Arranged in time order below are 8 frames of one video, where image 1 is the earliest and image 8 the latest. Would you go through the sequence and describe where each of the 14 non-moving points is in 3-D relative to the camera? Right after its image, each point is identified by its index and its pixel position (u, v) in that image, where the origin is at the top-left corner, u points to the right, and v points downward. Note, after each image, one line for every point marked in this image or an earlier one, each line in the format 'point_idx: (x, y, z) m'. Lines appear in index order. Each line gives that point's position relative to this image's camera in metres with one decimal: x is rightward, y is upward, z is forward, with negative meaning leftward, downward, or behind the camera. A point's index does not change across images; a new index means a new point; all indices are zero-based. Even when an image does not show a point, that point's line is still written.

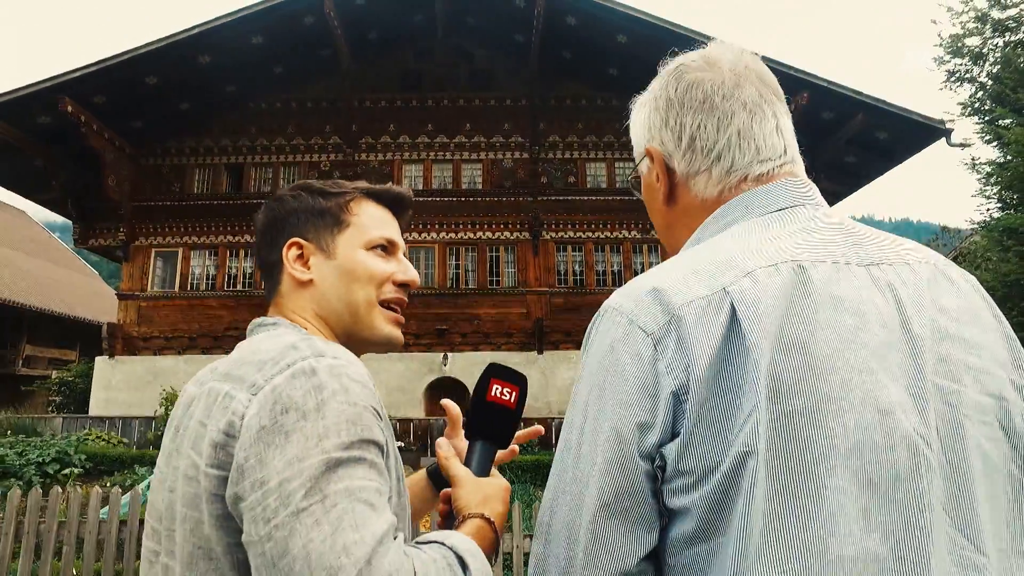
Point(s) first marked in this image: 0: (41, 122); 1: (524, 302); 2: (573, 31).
0: (-10.3, +3.7, +13.5) m
1: (+0.3, -0.3, +14.0) m
2: (+1.4, +5.8, +13.9) m
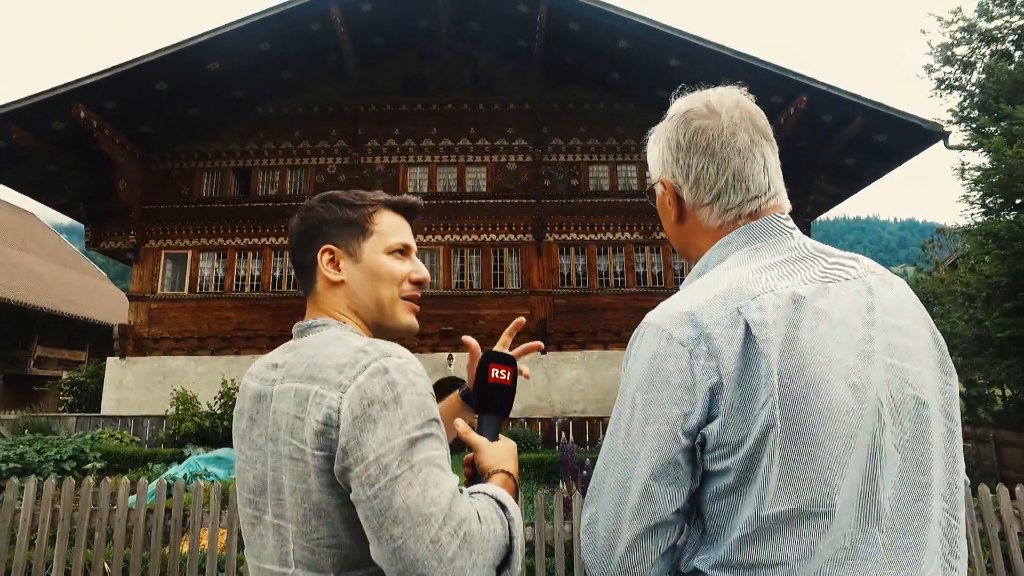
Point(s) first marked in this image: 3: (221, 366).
0: (-10.3, +3.6, +13.8) m
1: (+0.4, -0.3, +14.2) m
2: (+1.5, +5.8, +14.1) m
3: (-6.7, -1.8, +14.0) m
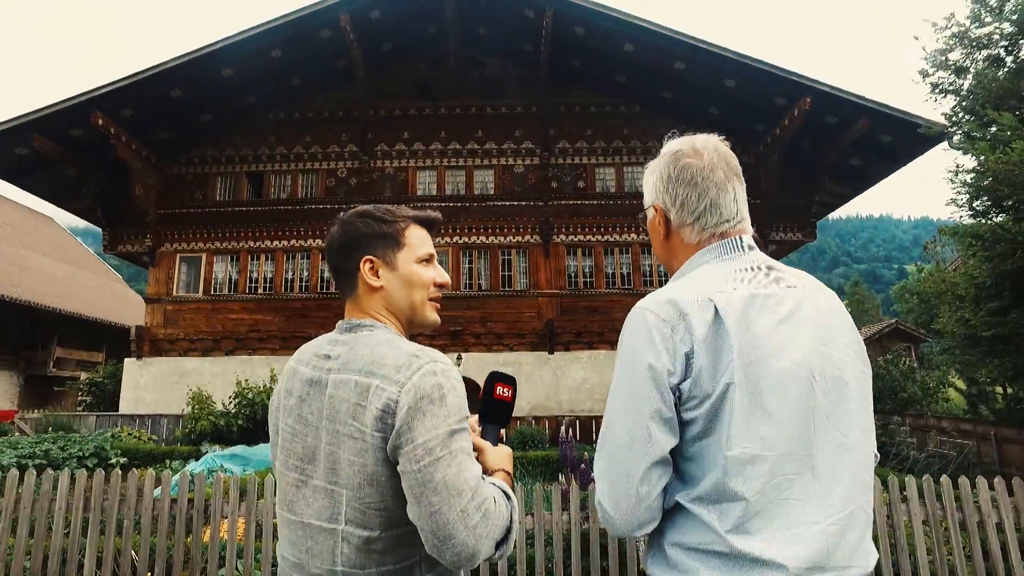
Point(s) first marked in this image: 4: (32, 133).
0: (-10.1, +3.5, +14.1) m
1: (+0.6, -0.4, +14.4) m
2: (+1.6, +5.8, +14.3) m
3: (-6.5, -1.9, +14.3) m
4: (-10.5, +3.4, +13.5) m
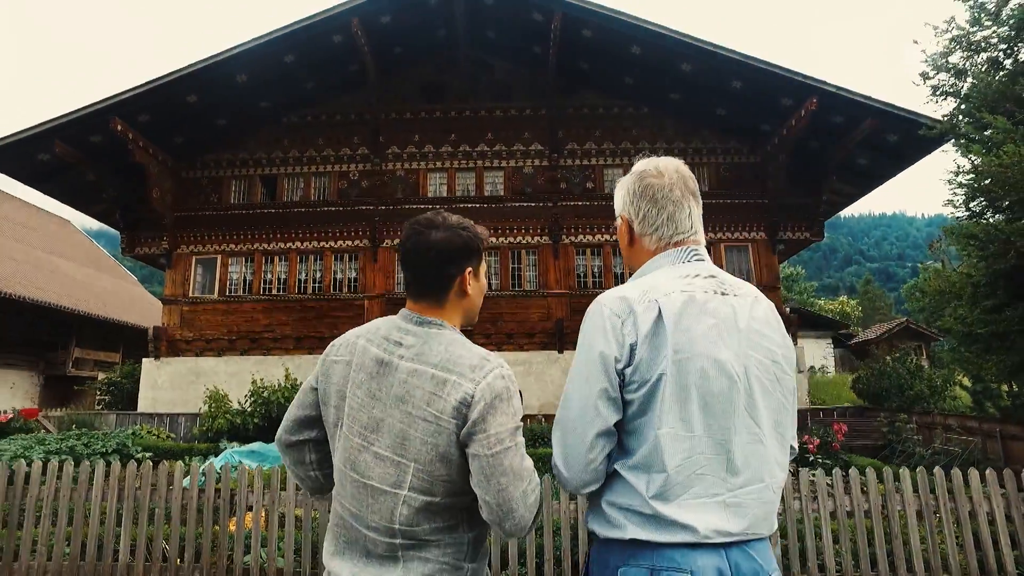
0: (-9.9, +3.5, +14.5) m
1: (+0.8, -0.4, +14.6) m
2: (+1.8, +5.8, +14.5) m
3: (-6.3, -1.9, +14.6) m
4: (-10.3, +3.4, +13.8) m
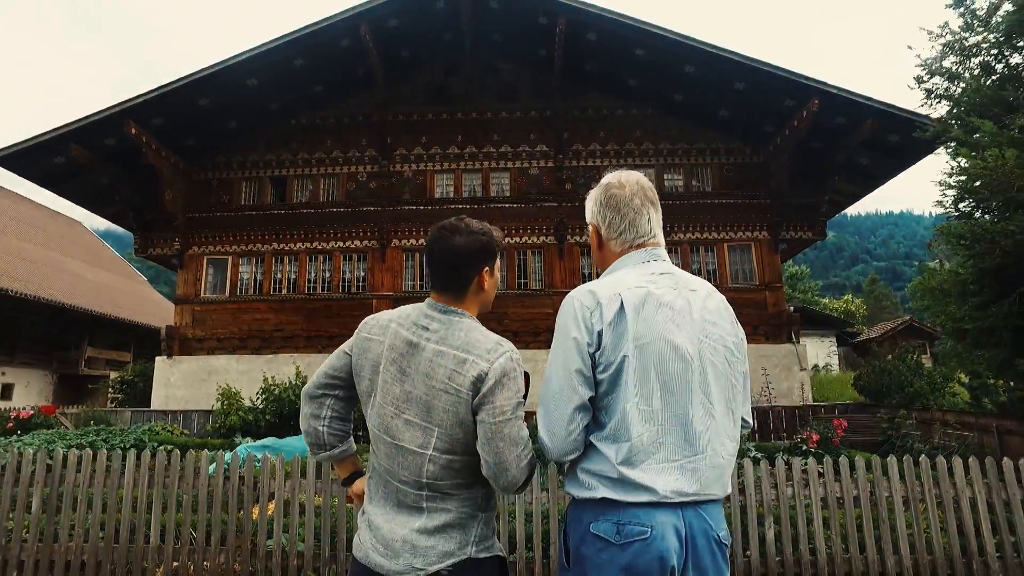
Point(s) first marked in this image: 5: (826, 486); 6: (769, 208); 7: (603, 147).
0: (-9.7, +3.5, +14.8) m
1: (+0.9, -0.3, +14.8) m
2: (+1.9, +5.8, +14.7) m
3: (-6.1, -1.9, +14.9) m
4: (-10.2, +3.3, +14.1) m
5: (+2.4, -1.5, +4.7) m
6: (+6.3, +2.0, +14.9) m
7: (+2.3, +3.6, +15.7) m
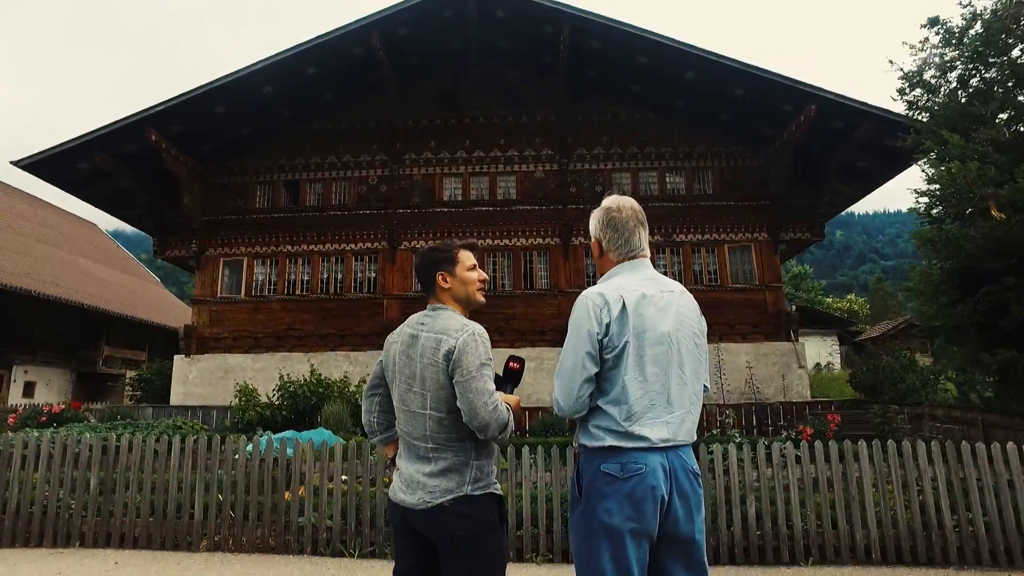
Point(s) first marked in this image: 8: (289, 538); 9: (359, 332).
0: (-9.6, +3.5, +15.4) m
1: (+1.1, -0.3, +15.2) m
2: (+2.1, +5.8, +15.1) m
3: (-5.9, -1.9, +15.5) m
4: (-10.0, +3.3, +14.7) m
5: (+2.4, -1.5, +5.1) m
6: (+6.4, +2.0, +15.3) m
7: (+2.5, +3.6, +16.1) m
8: (-1.9, -2.1, +5.3) m
9: (-3.9, -1.1, +15.5) m
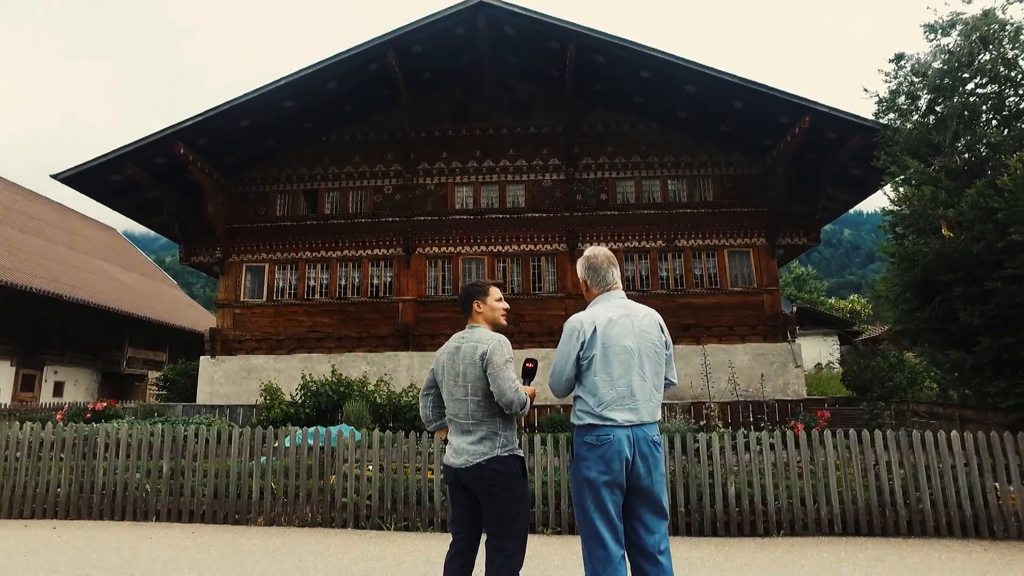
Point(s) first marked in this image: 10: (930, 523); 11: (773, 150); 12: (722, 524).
0: (-9.4, +3.3, +16.3) m
1: (+1.3, -0.4, +16.0) m
2: (+2.3, +5.7, +15.9) m
3: (-5.7, -2.0, +16.3) m
4: (-9.8, +3.2, +15.6) m
5: (+2.5, -1.6, +5.9) m
6: (+6.7, +1.9, +16.0) m
7: (+2.7, +3.5, +16.9) m
8: (-1.8, -2.2, +6.1) m
9: (-3.6, -1.2, +16.4) m
10: (+3.9, -2.2, +5.7) m
11: (+6.7, +3.5, +15.8) m
12: (+2.0, -2.2, +5.8) m
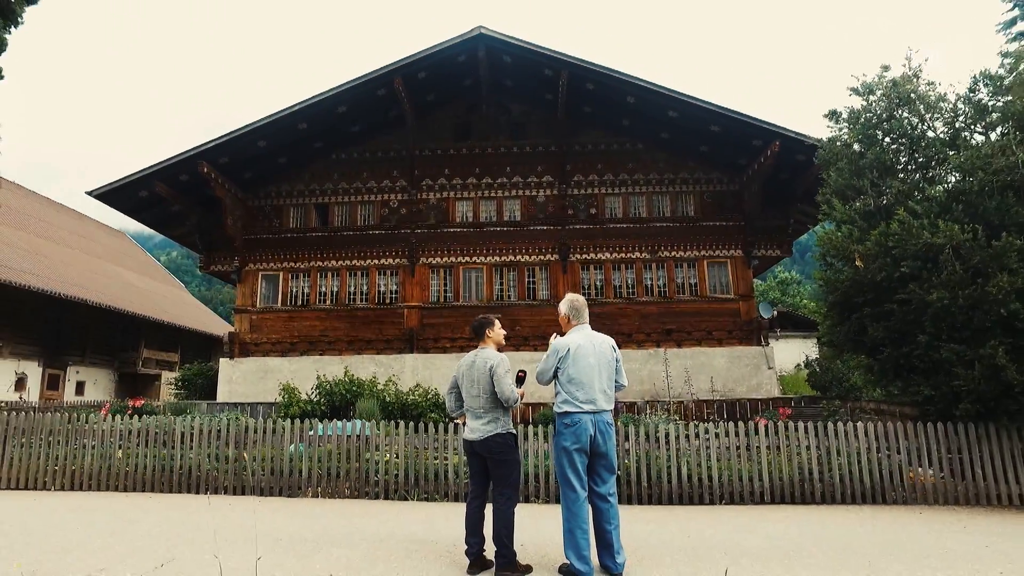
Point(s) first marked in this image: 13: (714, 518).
0: (-9.4, +3.1, +17.6) m
1: (+1.2, -0.7, +17.4) m
2: (+2.2, +5.5, +17.3) m
3: (-5.8, -2.2, +17.7) m
4: (-9.9, +3.0, +17.0) m
5: (+2.5, -1.8, +7.3) m
6: (+6.6, +1.7, +17.5) m
7: (+2.7, +3.3, +18.3) m
8: (-1.8, -2.5, +7.5) m
9: (-3.7, -1.4, +17.8) m
10: (+3.9, -2.4, +7.1) m
11: (+6.6, +3.3, +17.2) m
12: (+2.0, -2.5, +7.3) m
13: (+2.2, -2.5, +6.7) m
